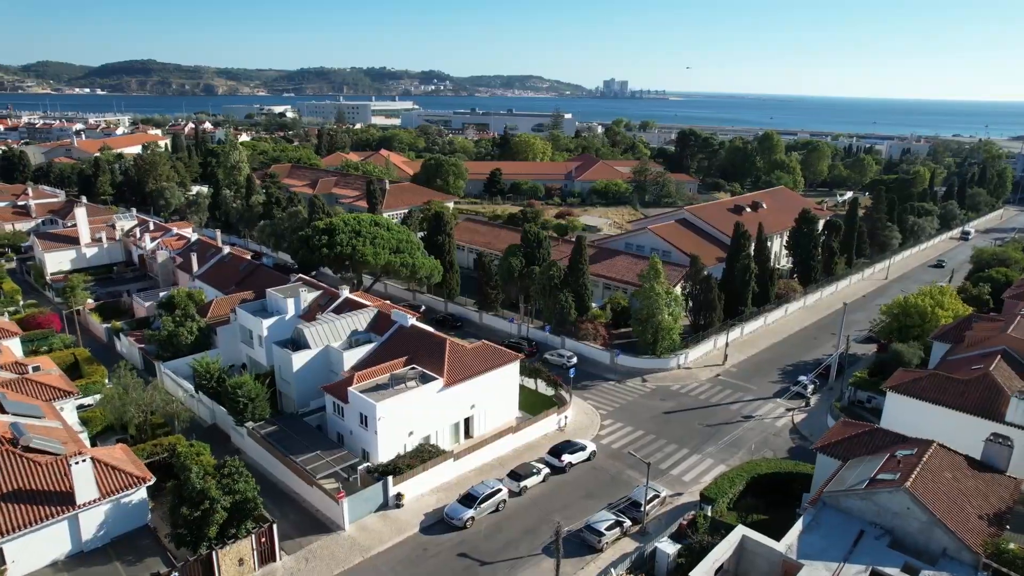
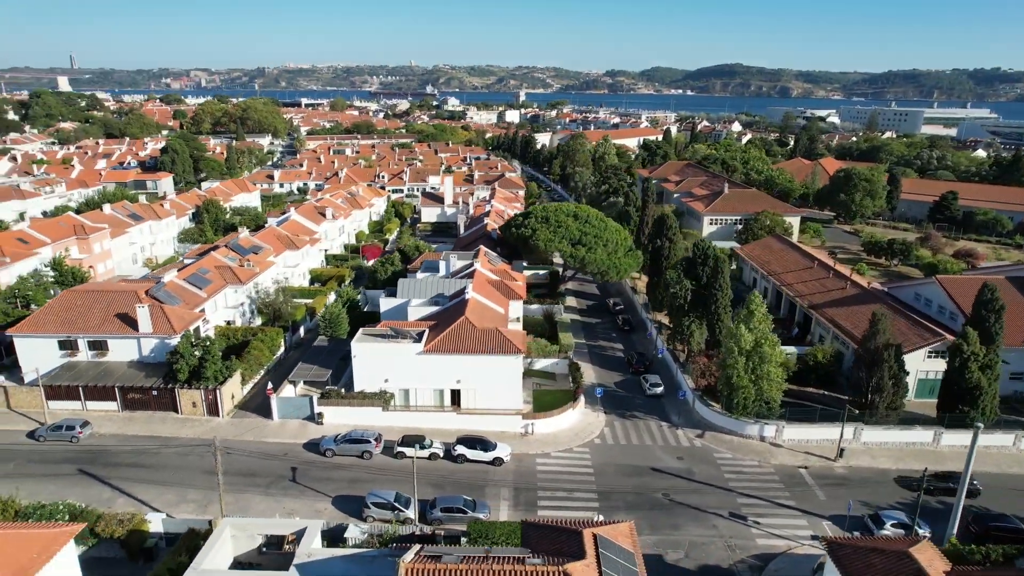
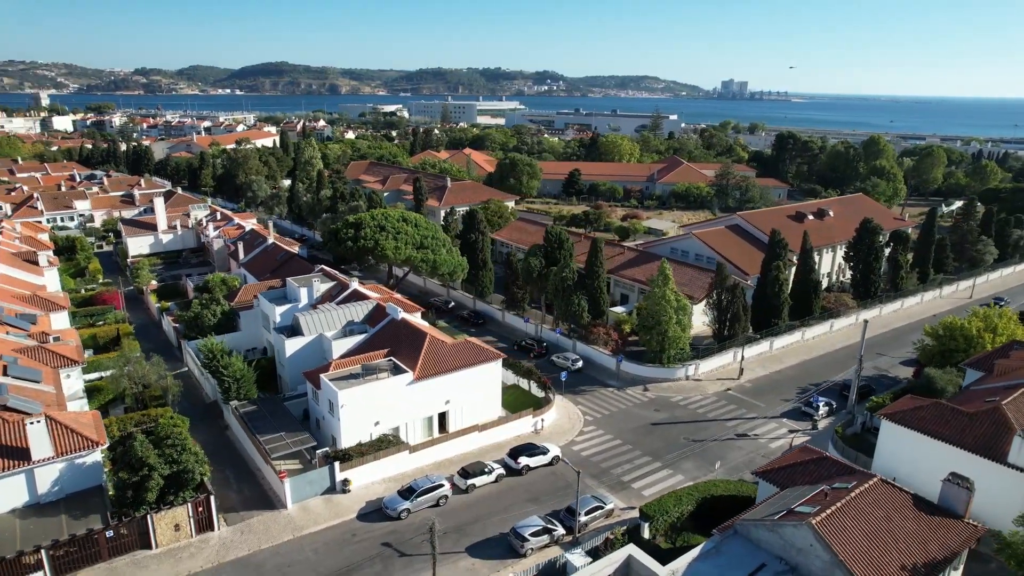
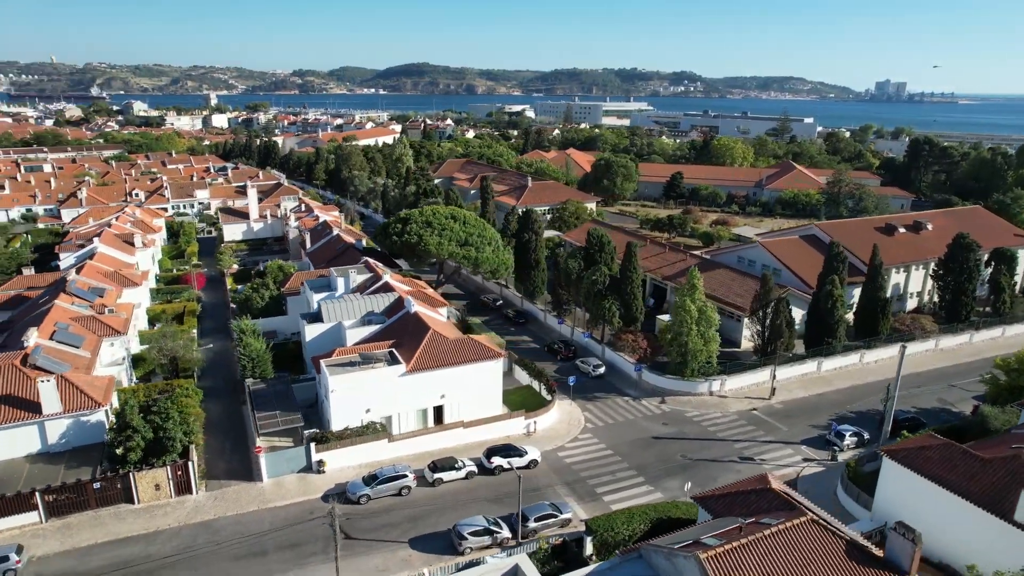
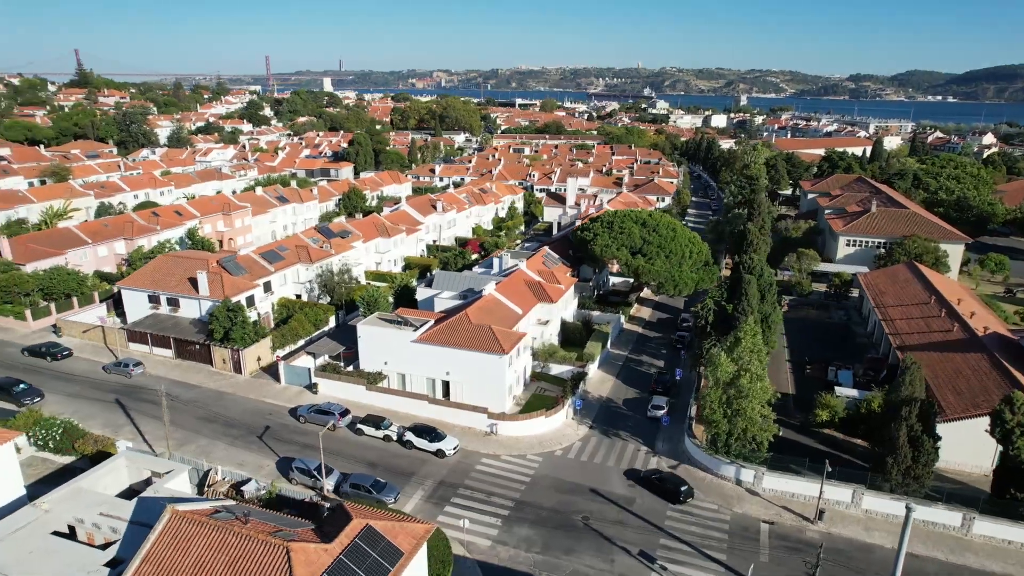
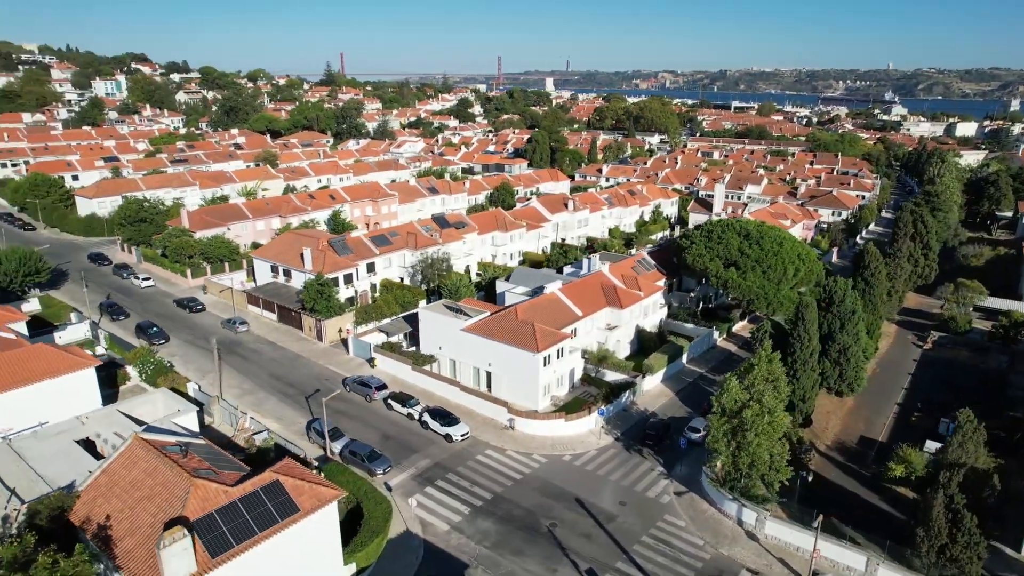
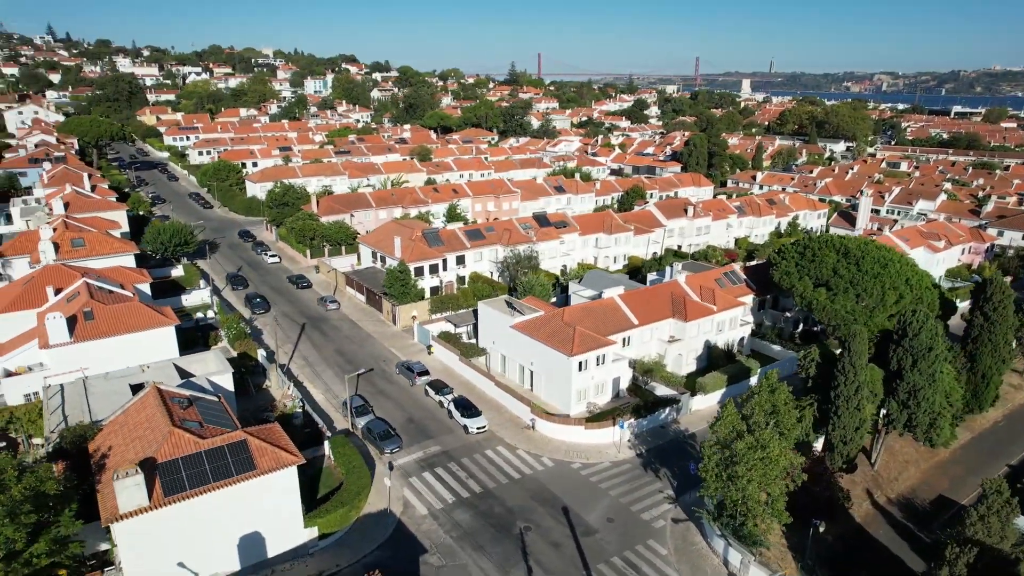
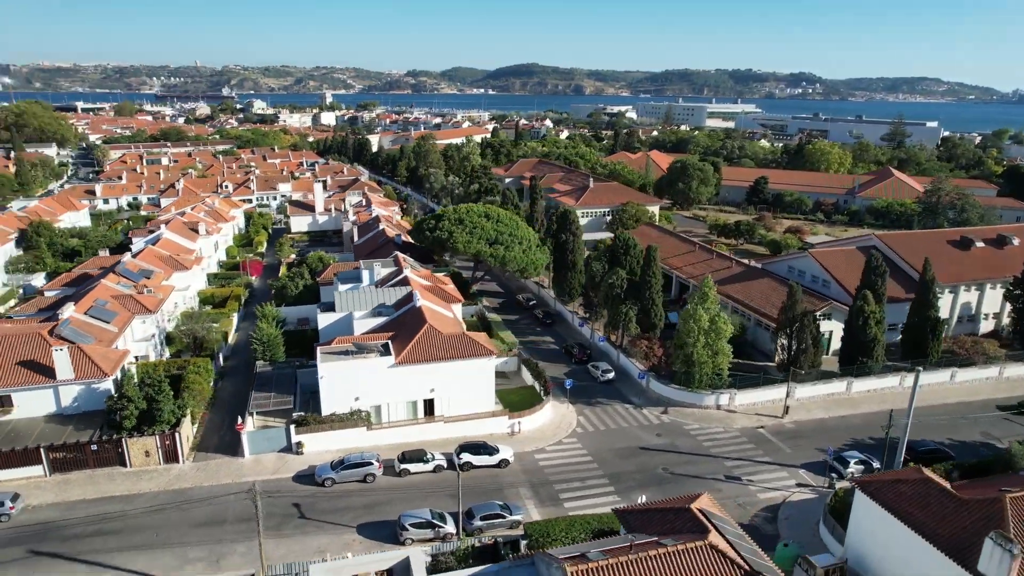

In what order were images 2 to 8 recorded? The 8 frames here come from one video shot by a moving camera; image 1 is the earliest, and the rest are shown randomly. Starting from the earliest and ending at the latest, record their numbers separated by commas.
3, 4, 8, 2, 5, 6, 7
